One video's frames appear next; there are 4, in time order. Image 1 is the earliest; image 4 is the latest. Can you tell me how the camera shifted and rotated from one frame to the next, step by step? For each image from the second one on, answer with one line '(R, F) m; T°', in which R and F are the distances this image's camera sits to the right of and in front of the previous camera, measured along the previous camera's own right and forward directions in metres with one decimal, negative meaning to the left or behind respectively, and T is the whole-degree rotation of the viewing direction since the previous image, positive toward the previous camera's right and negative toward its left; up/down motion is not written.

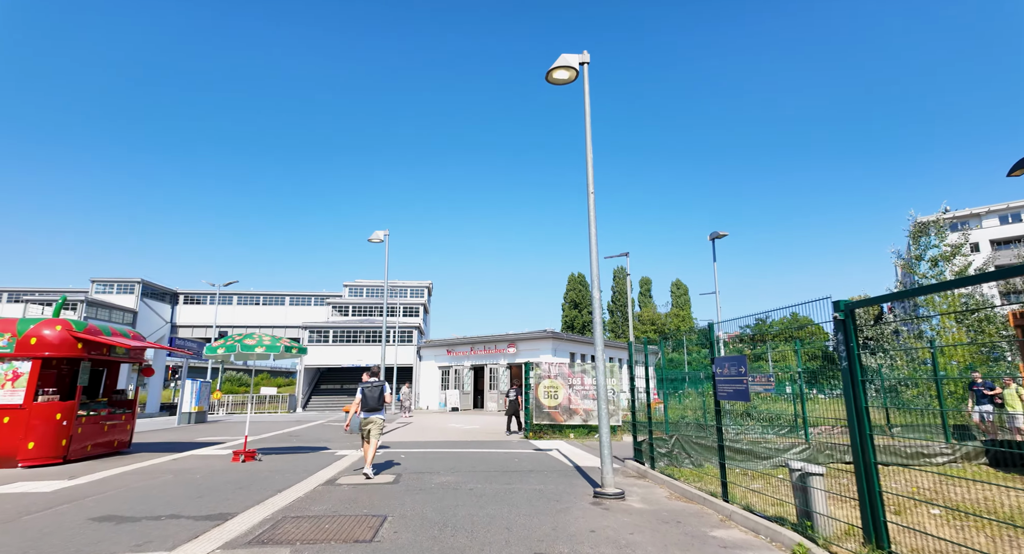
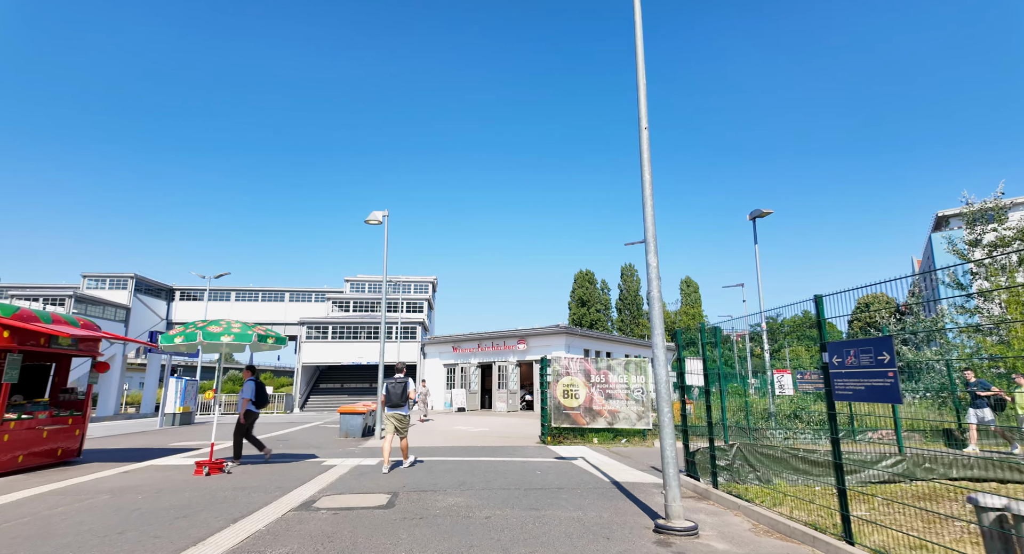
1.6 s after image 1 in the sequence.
(-0.3, +1.9) m; -1°
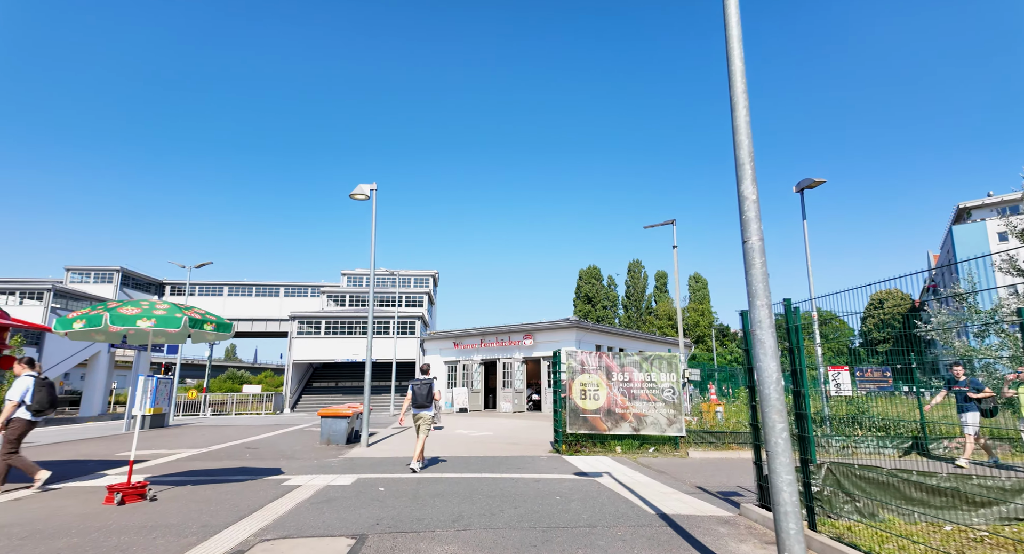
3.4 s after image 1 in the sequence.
(-0.1, +2.1) m; 0°
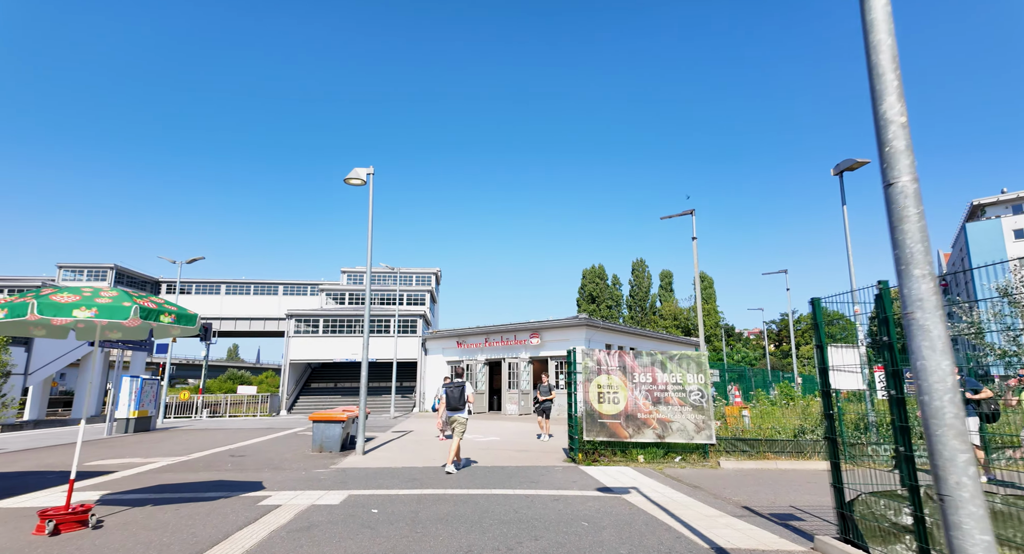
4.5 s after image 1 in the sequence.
(-0.2, +1.2) m; 0°
